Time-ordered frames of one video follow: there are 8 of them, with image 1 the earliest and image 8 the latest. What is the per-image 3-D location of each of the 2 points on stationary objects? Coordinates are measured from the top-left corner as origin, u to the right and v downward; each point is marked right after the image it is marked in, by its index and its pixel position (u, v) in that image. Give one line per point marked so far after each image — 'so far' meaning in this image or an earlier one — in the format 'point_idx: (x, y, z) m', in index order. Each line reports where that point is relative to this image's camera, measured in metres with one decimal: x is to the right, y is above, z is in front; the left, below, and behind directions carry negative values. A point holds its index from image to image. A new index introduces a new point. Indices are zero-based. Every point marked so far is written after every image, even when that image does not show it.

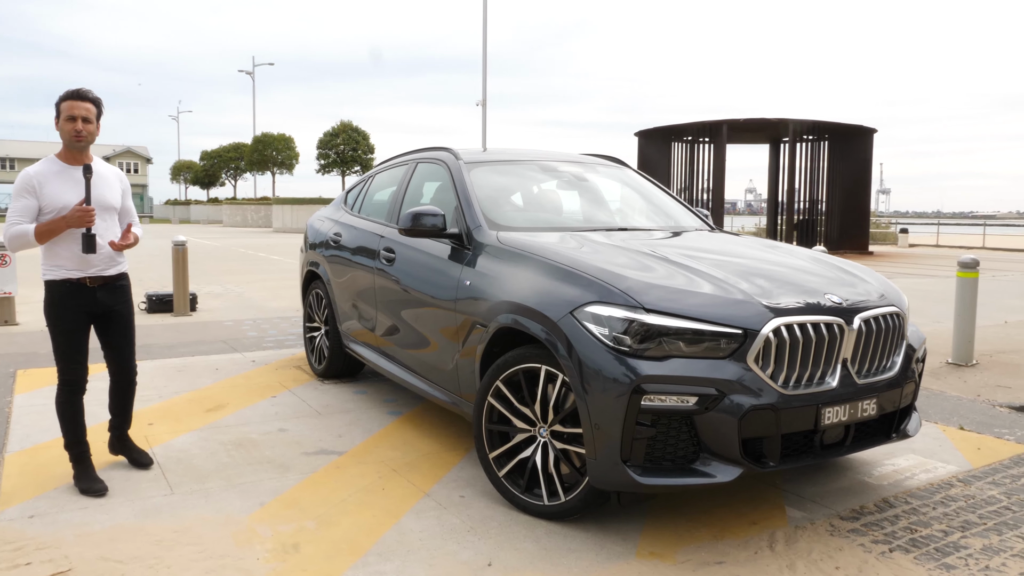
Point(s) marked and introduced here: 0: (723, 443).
0: (+0.8, -0.6, +3.0) m
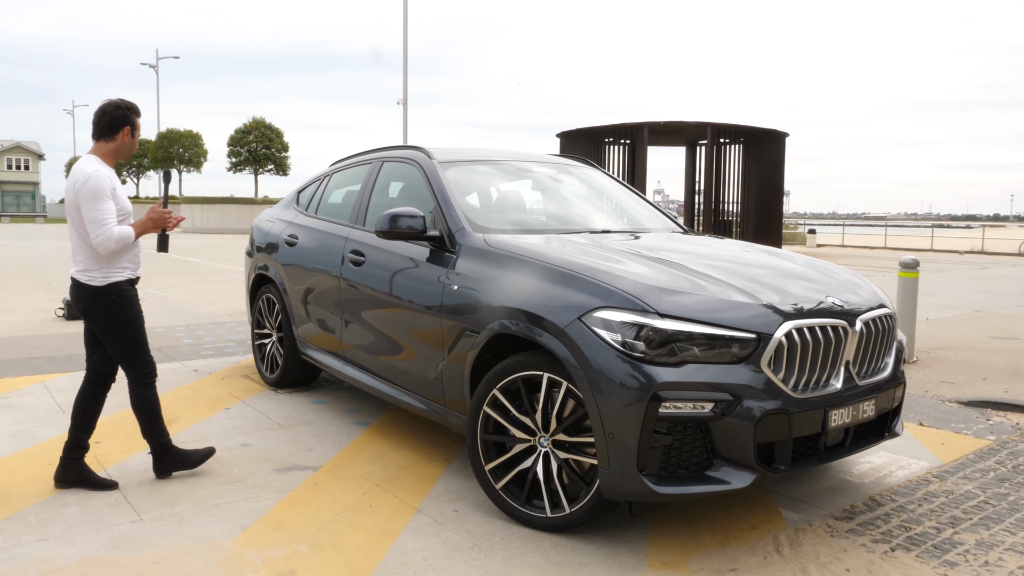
0: (+0.8, -0.6, +2.9) m
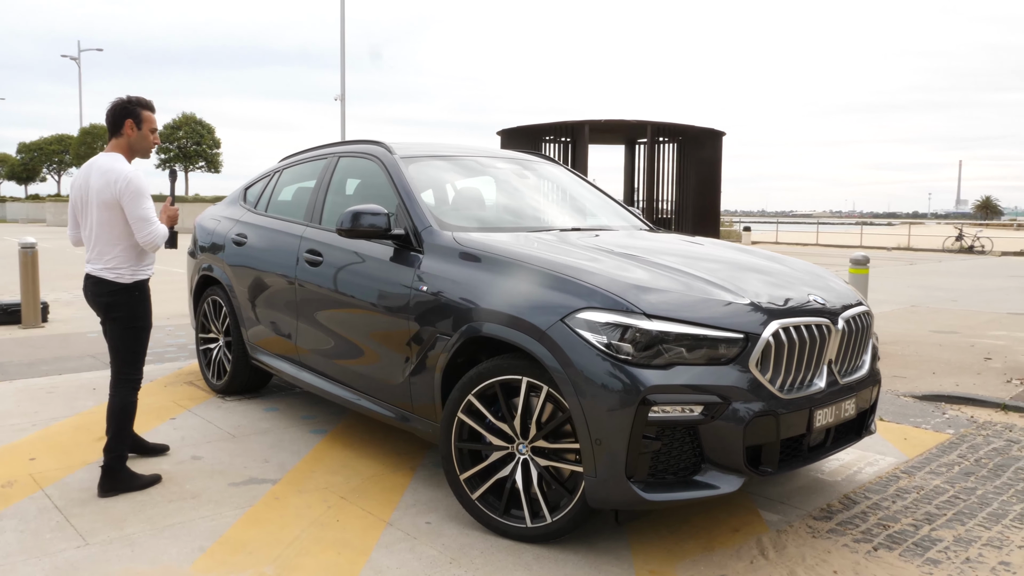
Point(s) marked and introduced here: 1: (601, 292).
0: (+0.8, -0.6, +2.9) m
1: (+0.3, 0.0, +3.0) m
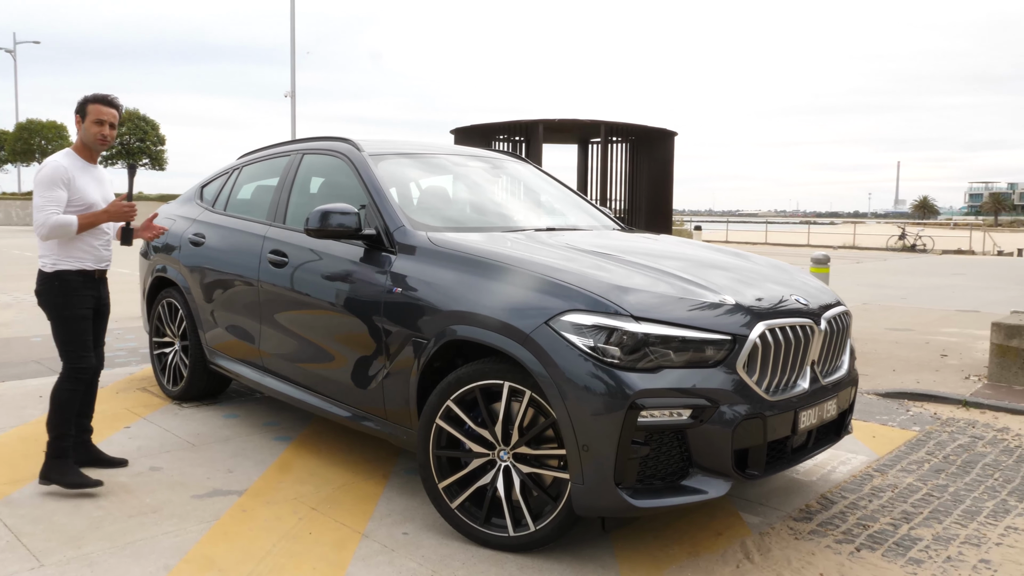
0: (+0.7, -0.6, +2.8) m
1: (+0.3, 0.0, +2.9) m
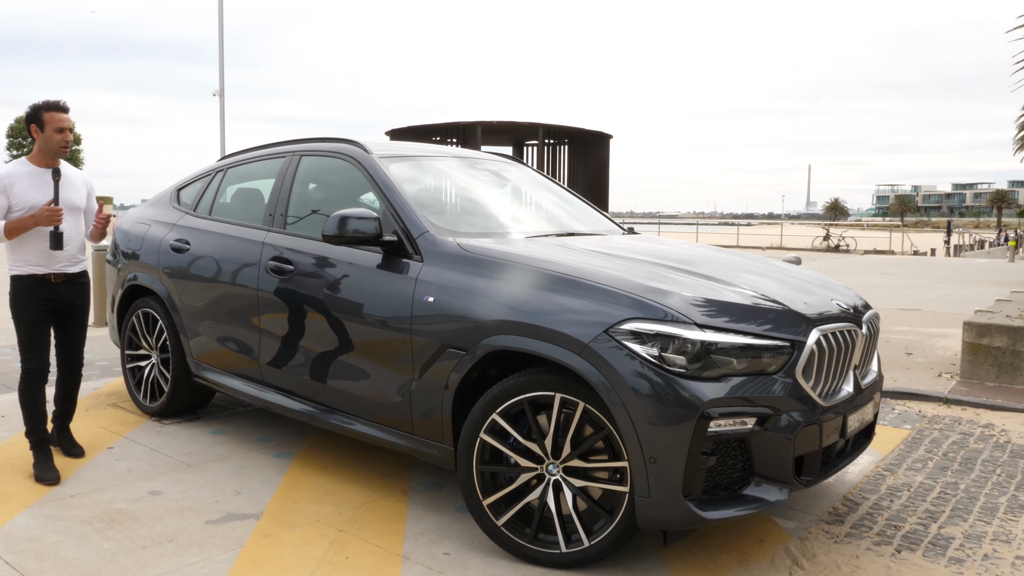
0: (+0.9, -0.6, +2.8) m
1: (+0.5, 0.0, +2.8) m
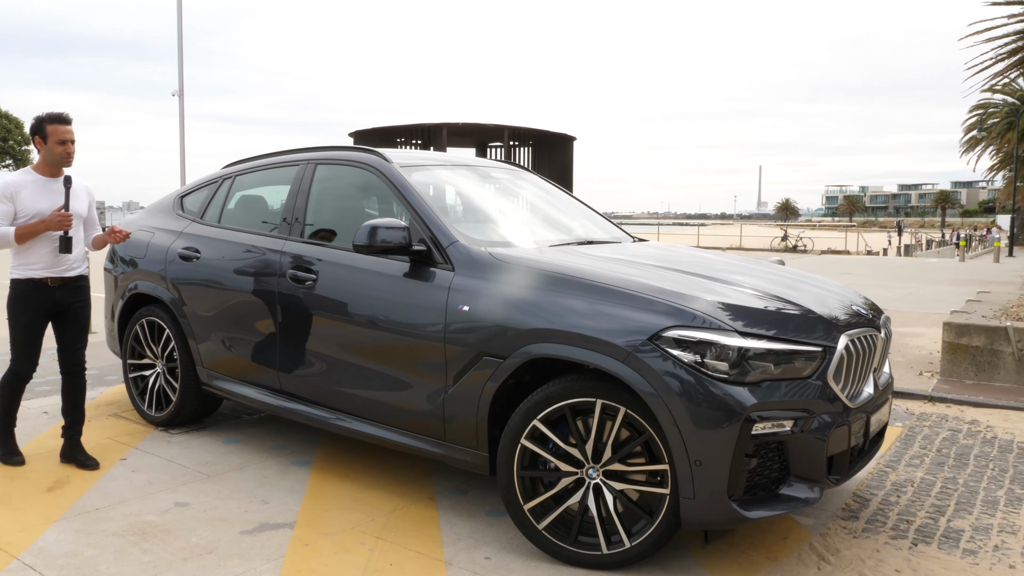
0: (+1.1, -0.7, +2.9) m
1: (+0.6, -0.1, +2.9) m
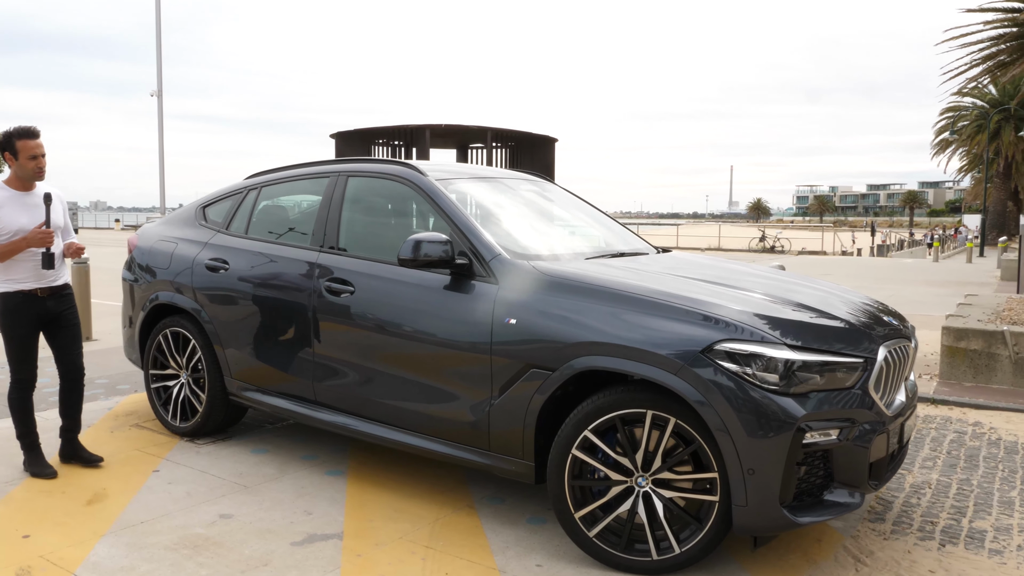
0: (+1.3, -0.7, +3.0) m
1: (+0.8, -0.1, +3.1) m
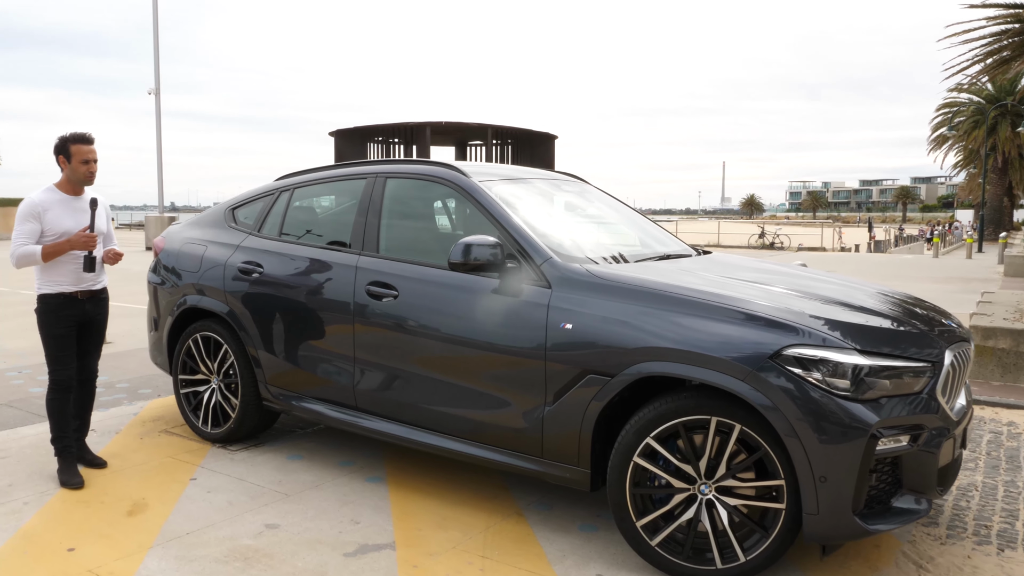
0: (+1.5, -0.7, +3.0) m
1: (+1.1, -0.2, +3.0) m
